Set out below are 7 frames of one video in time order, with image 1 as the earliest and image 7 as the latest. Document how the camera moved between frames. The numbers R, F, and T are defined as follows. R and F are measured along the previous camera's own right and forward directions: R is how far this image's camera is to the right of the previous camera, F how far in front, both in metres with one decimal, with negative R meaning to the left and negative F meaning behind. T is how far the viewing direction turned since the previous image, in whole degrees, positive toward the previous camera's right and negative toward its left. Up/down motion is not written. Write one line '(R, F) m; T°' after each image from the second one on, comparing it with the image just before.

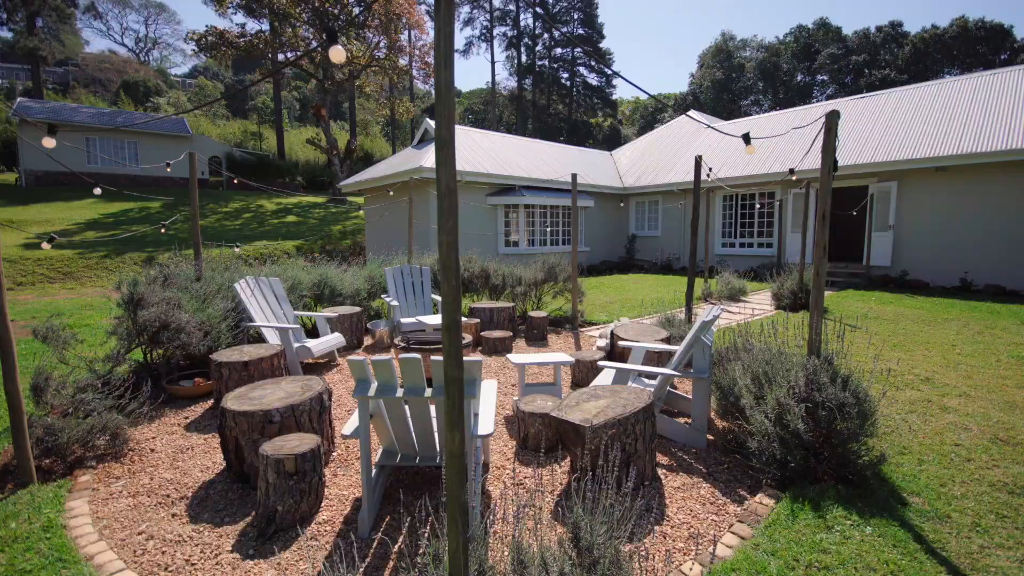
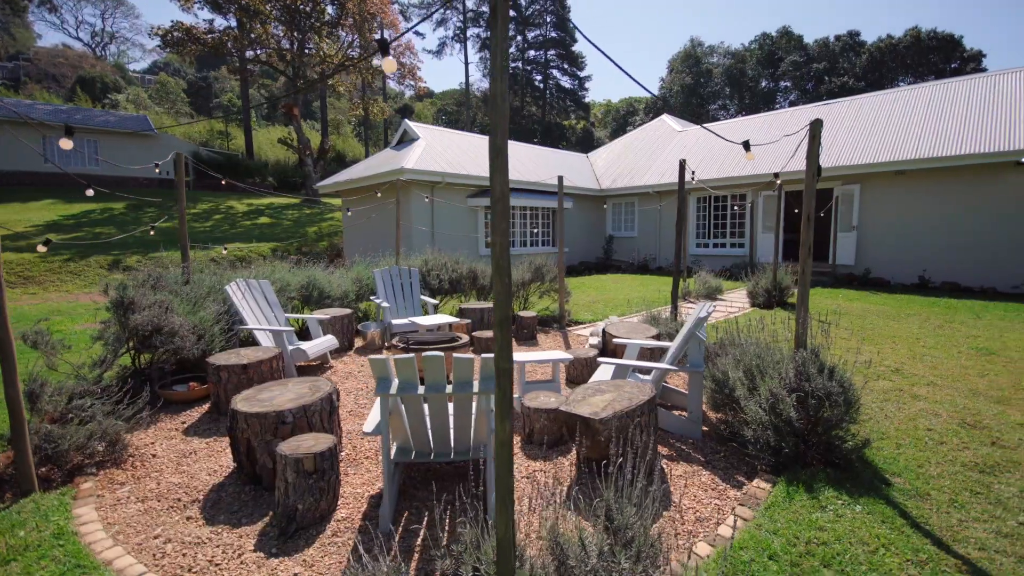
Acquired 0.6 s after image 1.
(-0.2, -0.1) m; +3°
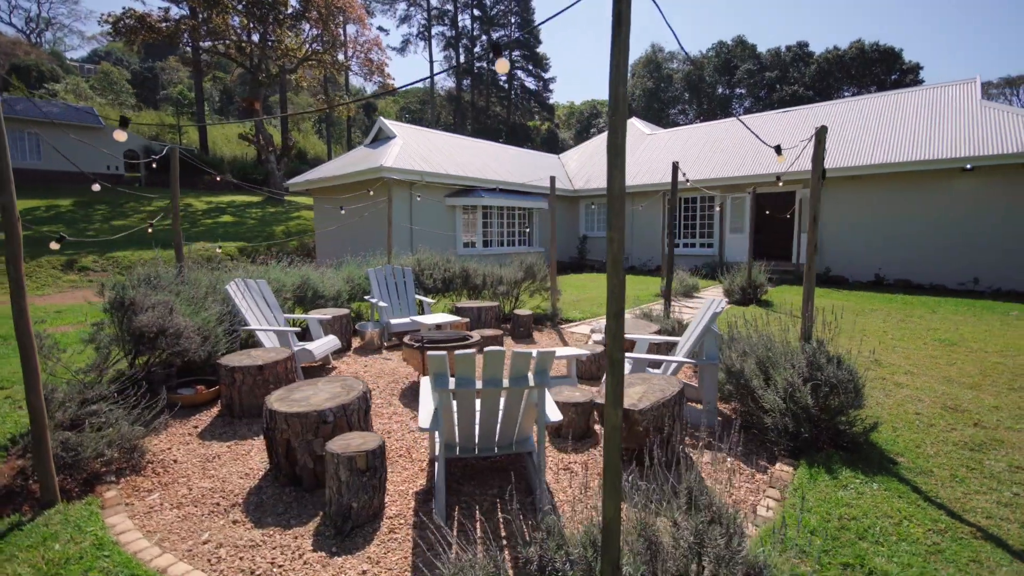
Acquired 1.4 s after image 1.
(-0.5, 0.0) m; +5°
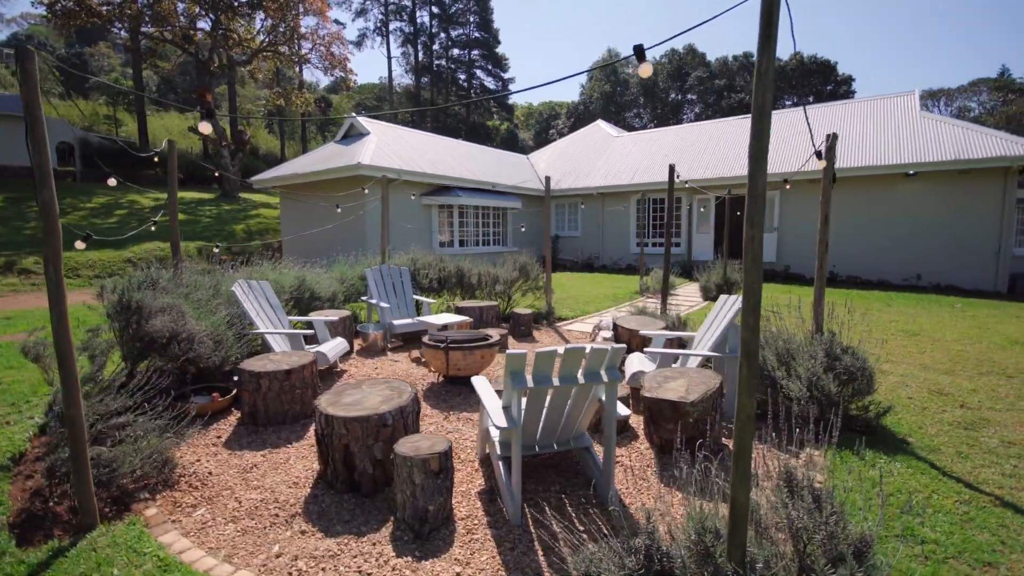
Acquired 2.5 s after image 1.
(-0.7, 0.0) m; +5°
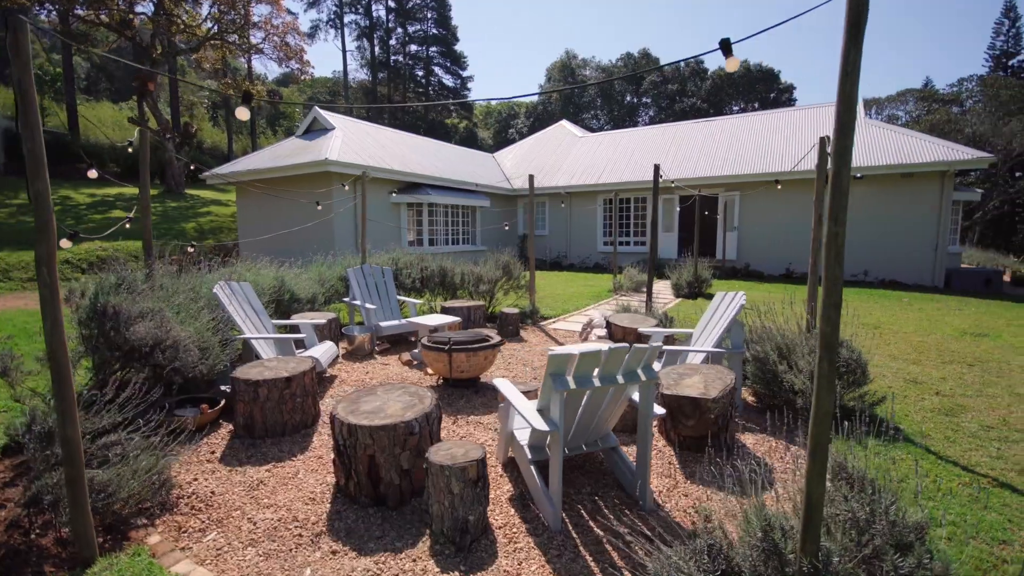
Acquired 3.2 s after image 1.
(-0.4, +0.1) m; +5°
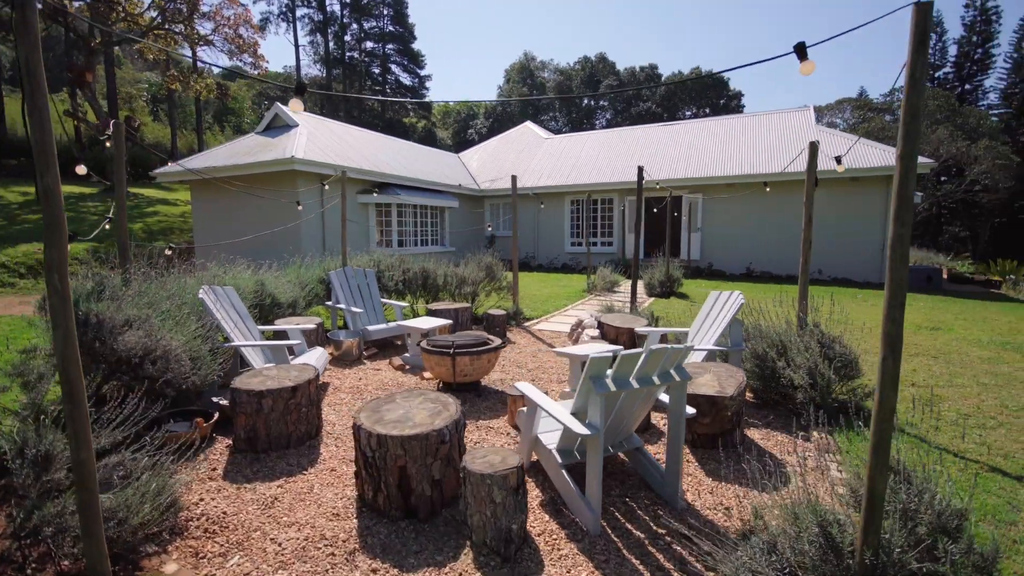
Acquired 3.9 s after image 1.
(-0.4, +0.1) m; +5°
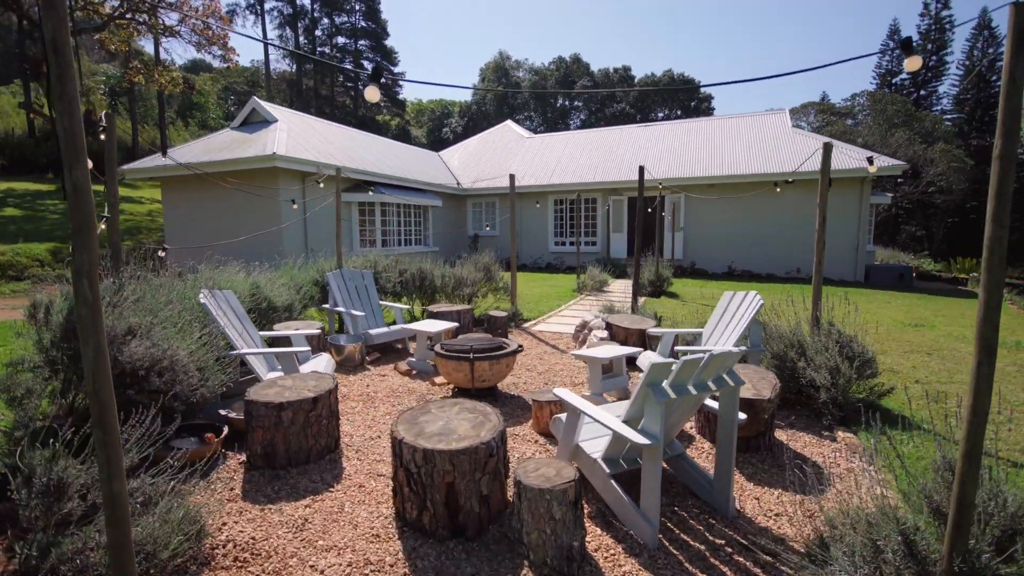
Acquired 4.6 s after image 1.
(-0.4, +0.1) m; +3°
